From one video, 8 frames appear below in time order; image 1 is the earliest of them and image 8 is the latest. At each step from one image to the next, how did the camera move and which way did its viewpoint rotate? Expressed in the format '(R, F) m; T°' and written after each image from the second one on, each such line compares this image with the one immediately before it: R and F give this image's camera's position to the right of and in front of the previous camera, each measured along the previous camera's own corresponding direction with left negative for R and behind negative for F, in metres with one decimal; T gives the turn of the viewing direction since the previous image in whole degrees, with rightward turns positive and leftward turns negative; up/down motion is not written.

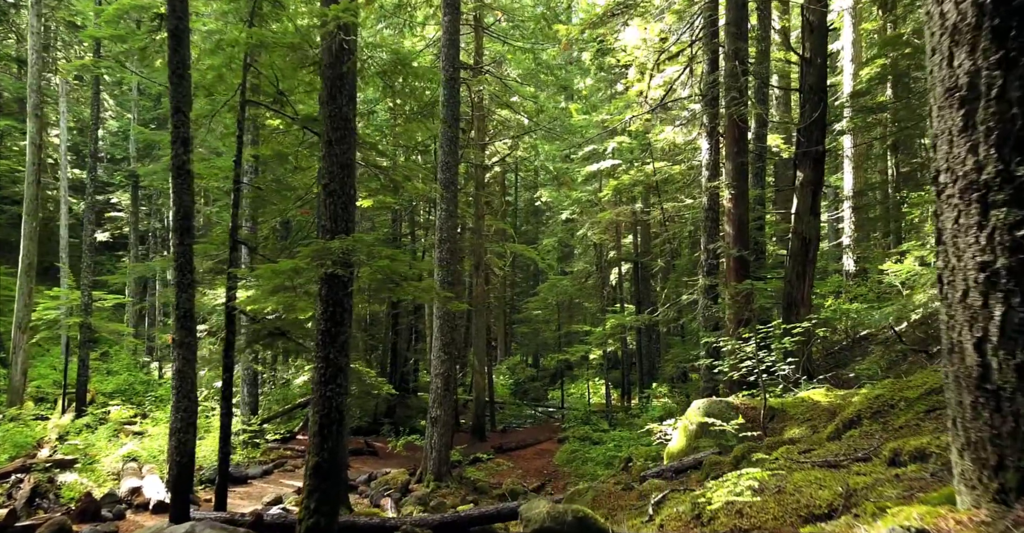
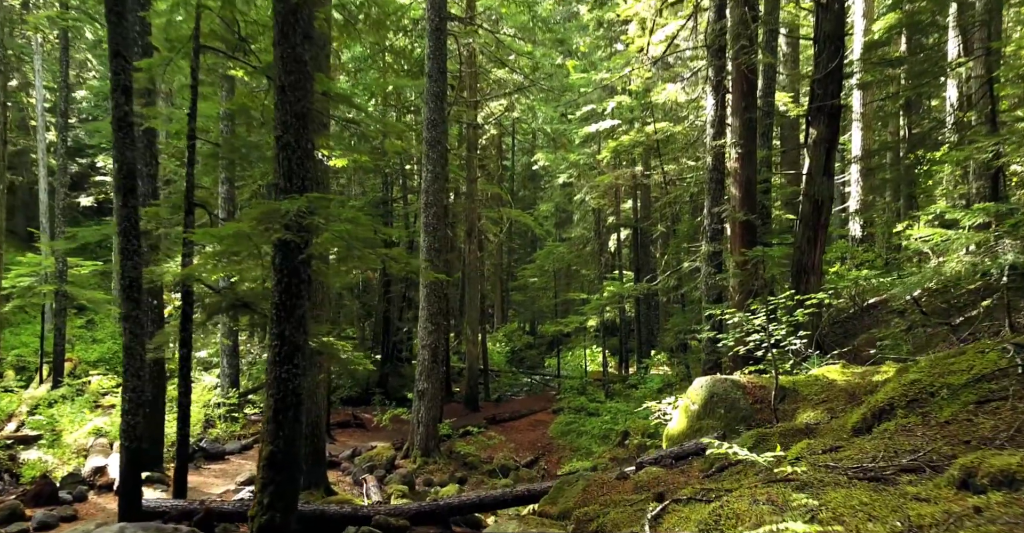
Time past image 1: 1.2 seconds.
(+0.2, +1.0) m; 0°
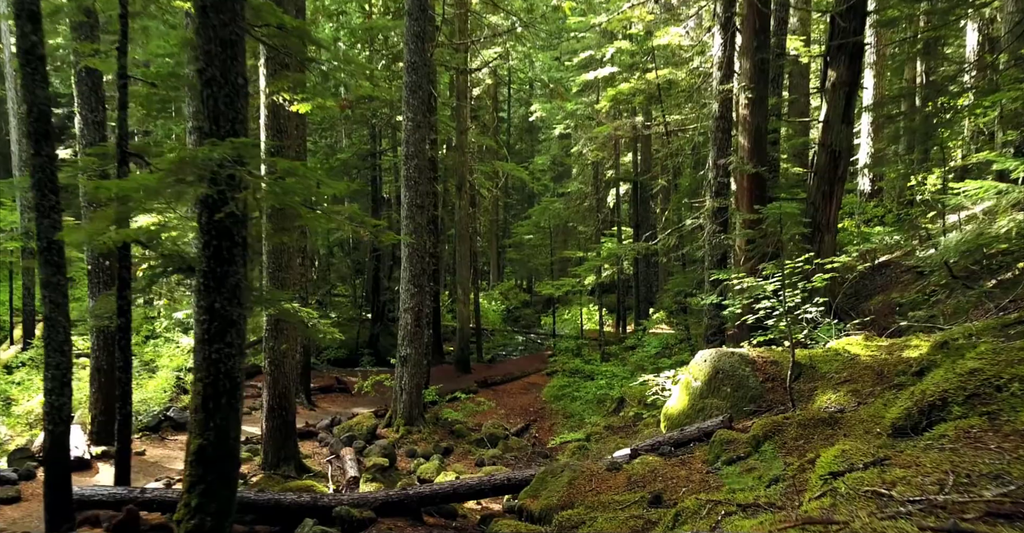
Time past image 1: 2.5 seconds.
(+0.2, +1.1) m; 0°
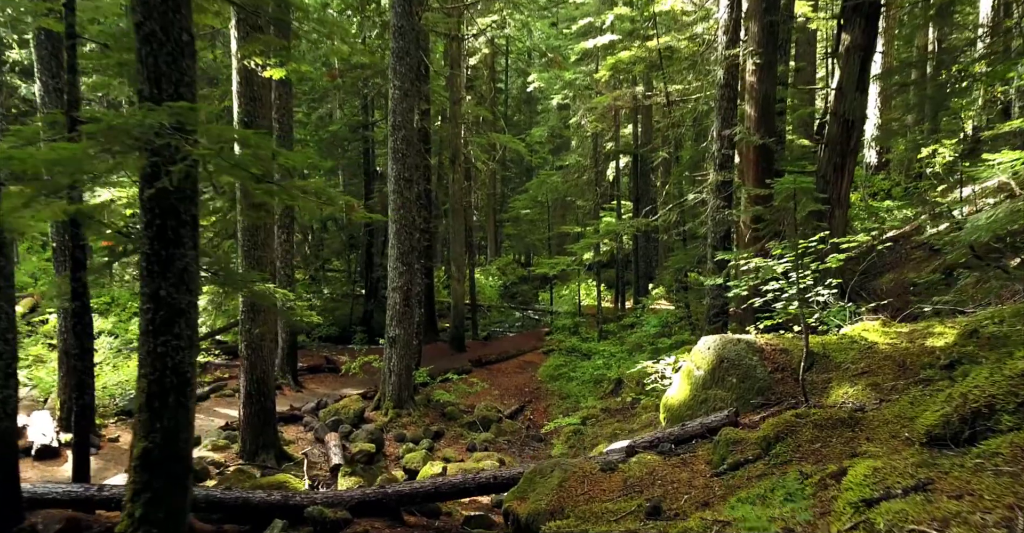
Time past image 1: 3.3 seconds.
(+0.1, +0.7) m; 0°
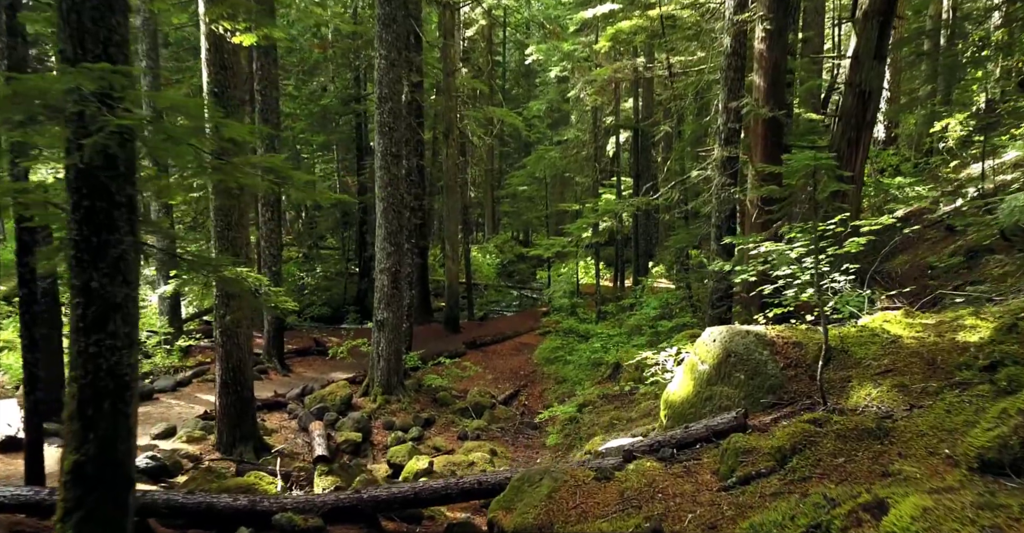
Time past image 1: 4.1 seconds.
(+0.1, +0.7) m; 0°
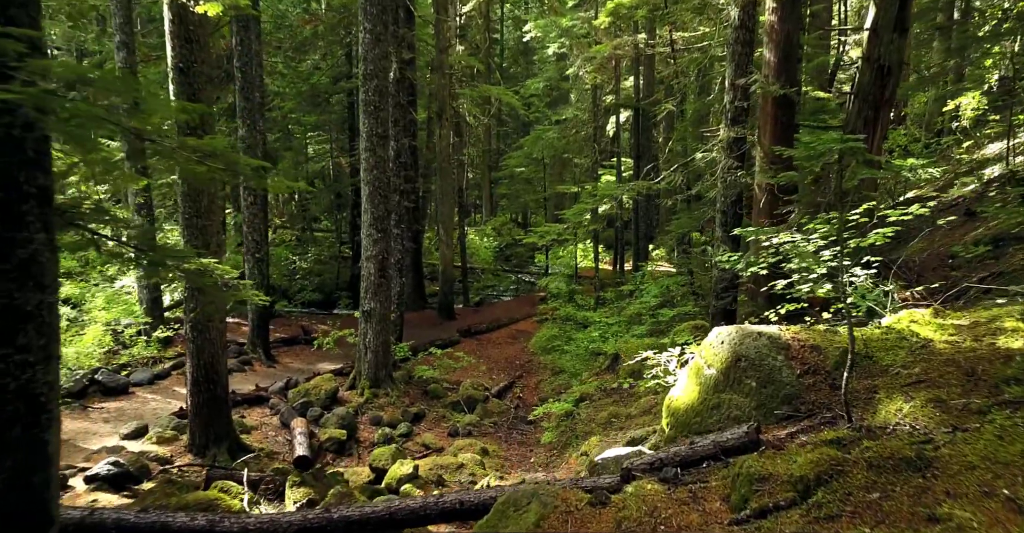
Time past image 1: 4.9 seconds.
(+0.1, +0.7) m; 0°
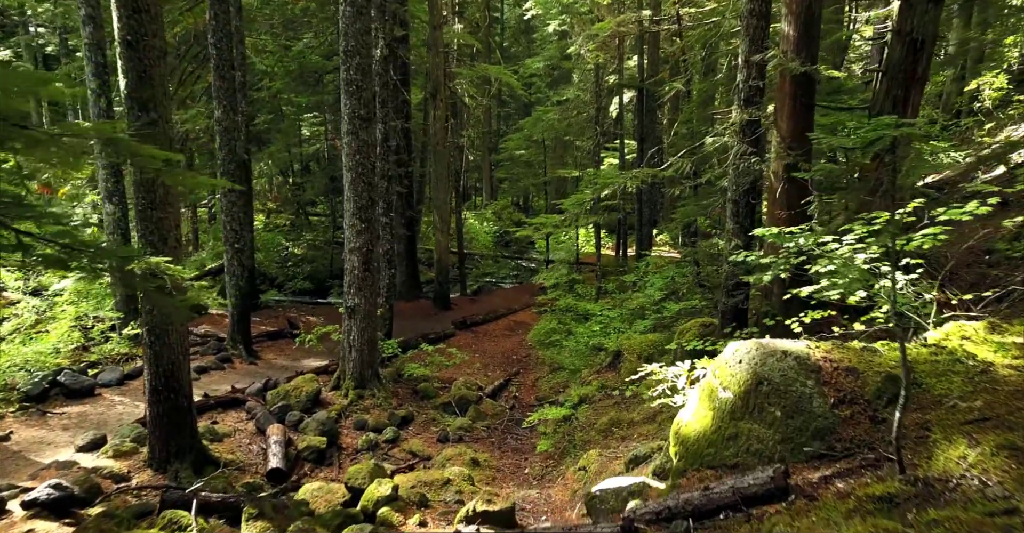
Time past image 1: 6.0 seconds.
(+0.1, +0.9) m; 0°
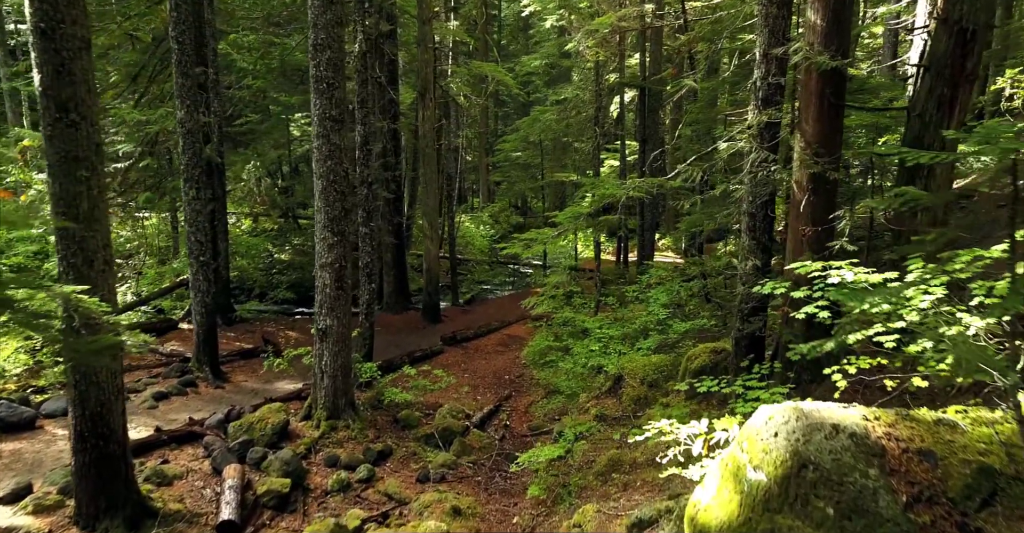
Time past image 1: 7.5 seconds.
(+0.2, +1.2) m; 0°
